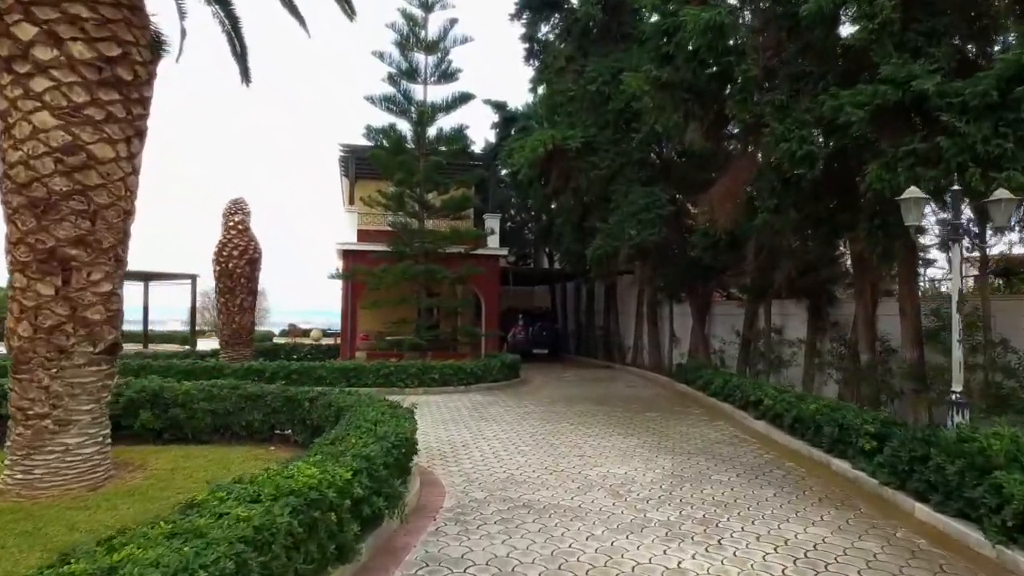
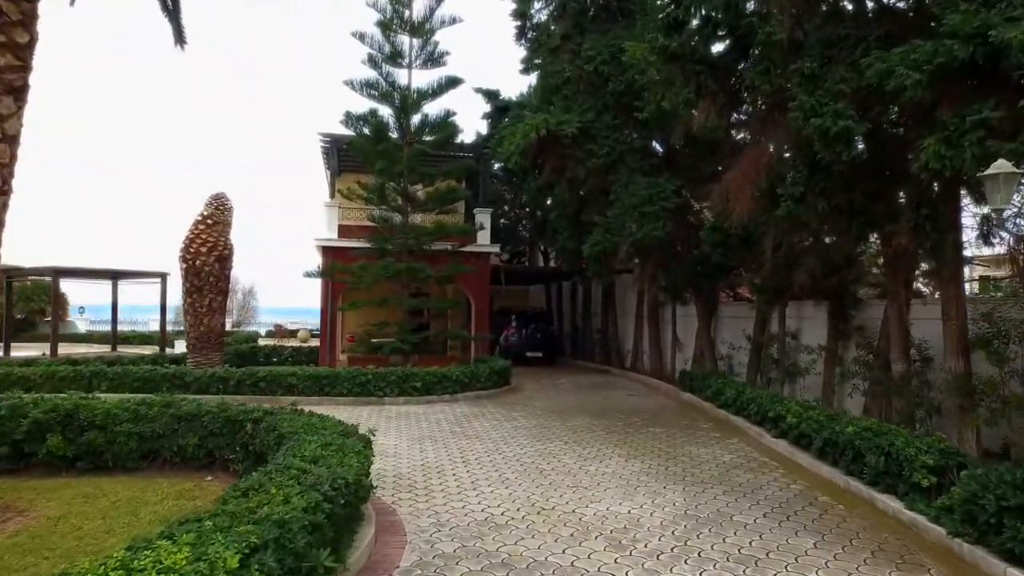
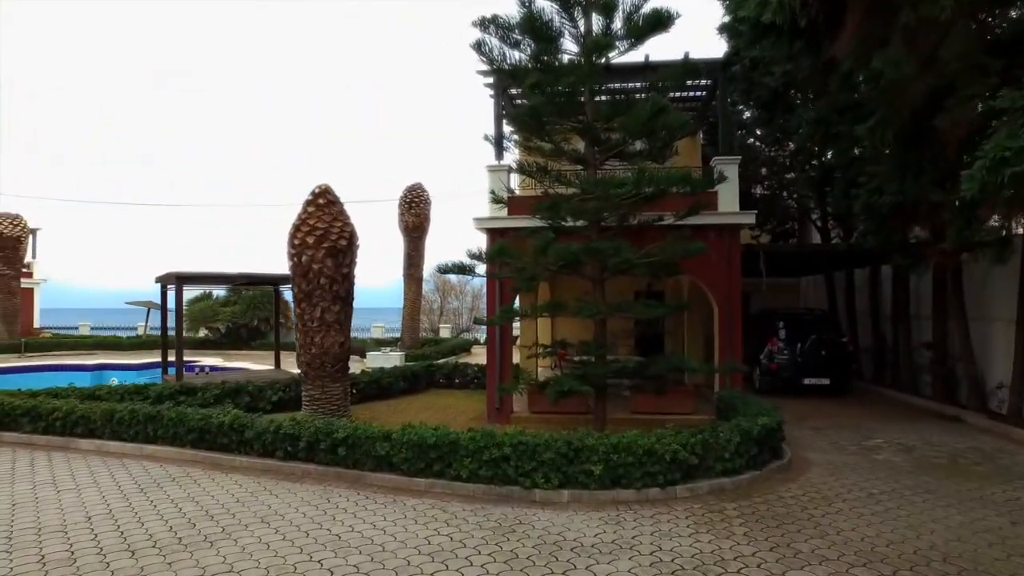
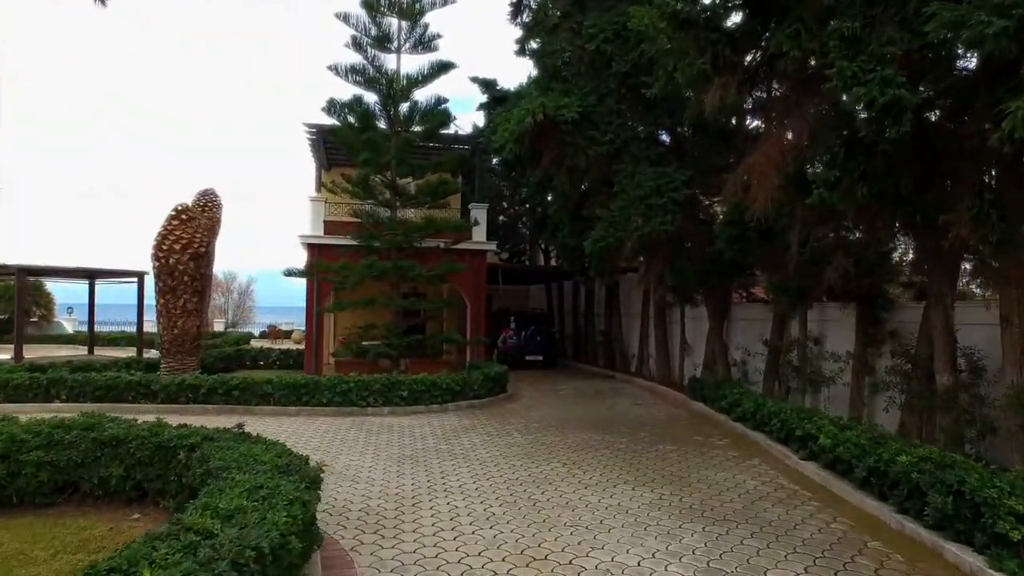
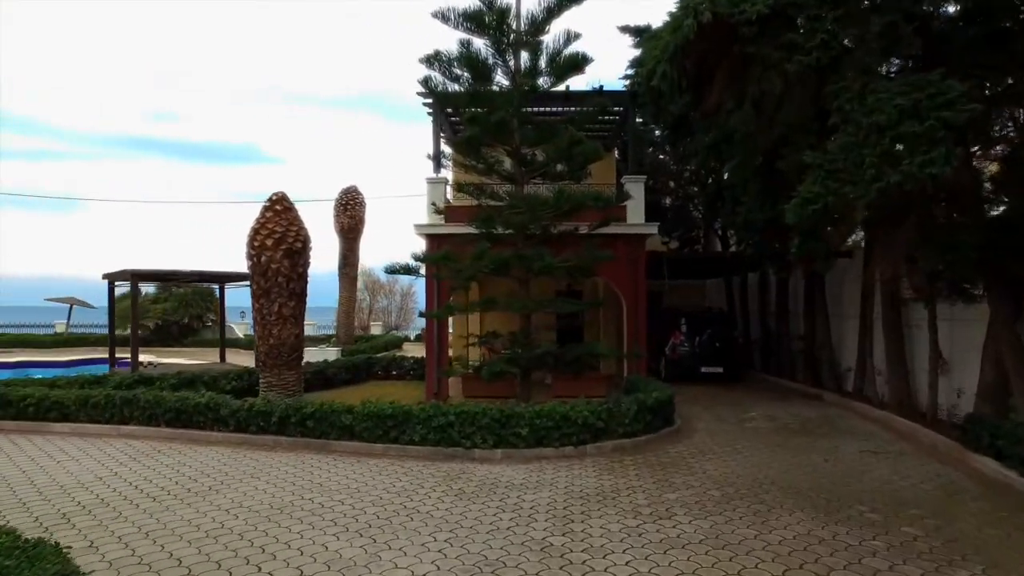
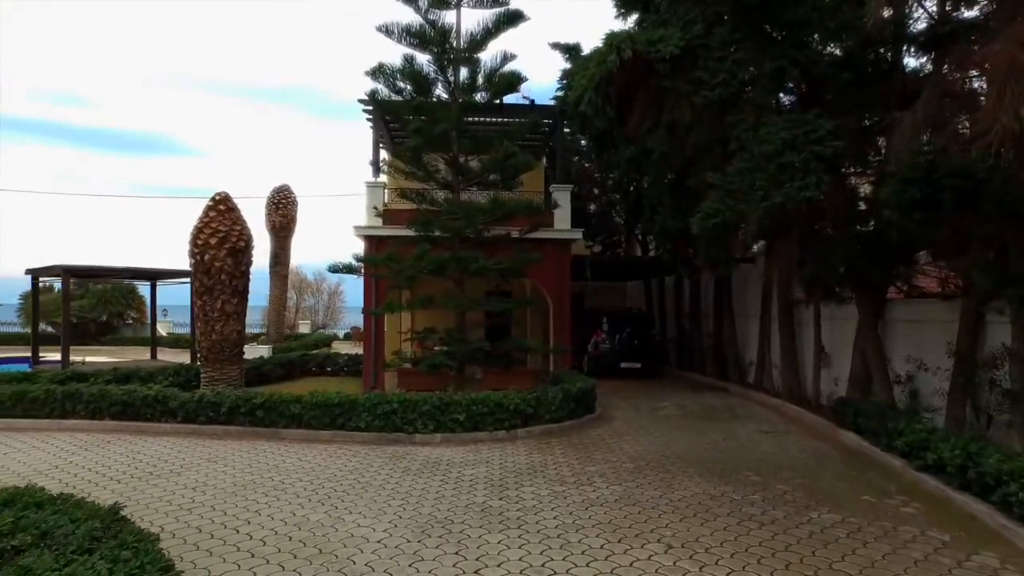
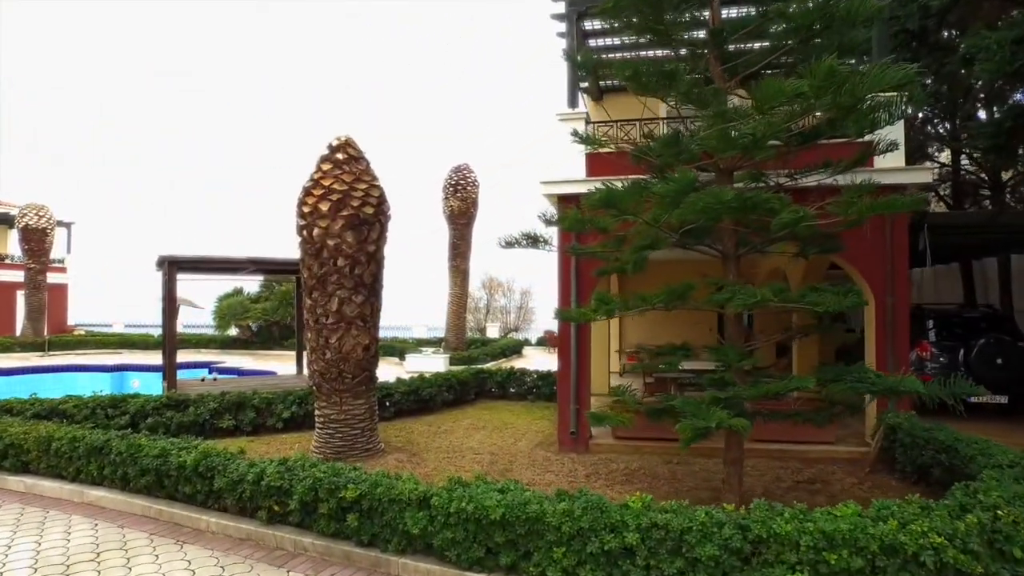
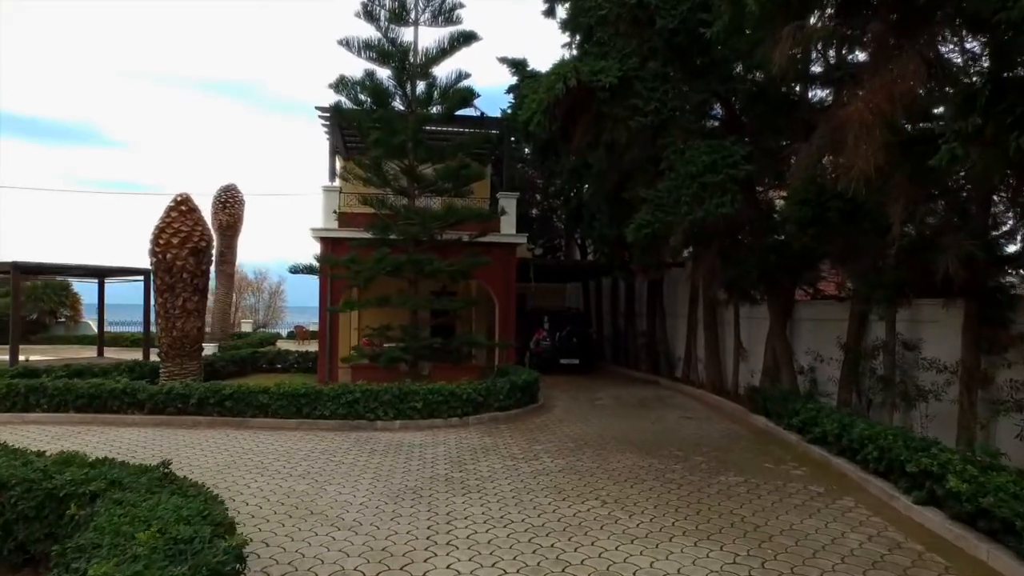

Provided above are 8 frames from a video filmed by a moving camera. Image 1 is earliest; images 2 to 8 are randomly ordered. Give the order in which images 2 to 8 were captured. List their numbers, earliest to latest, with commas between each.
2, 4, 8, 6, 5, 3, 7
